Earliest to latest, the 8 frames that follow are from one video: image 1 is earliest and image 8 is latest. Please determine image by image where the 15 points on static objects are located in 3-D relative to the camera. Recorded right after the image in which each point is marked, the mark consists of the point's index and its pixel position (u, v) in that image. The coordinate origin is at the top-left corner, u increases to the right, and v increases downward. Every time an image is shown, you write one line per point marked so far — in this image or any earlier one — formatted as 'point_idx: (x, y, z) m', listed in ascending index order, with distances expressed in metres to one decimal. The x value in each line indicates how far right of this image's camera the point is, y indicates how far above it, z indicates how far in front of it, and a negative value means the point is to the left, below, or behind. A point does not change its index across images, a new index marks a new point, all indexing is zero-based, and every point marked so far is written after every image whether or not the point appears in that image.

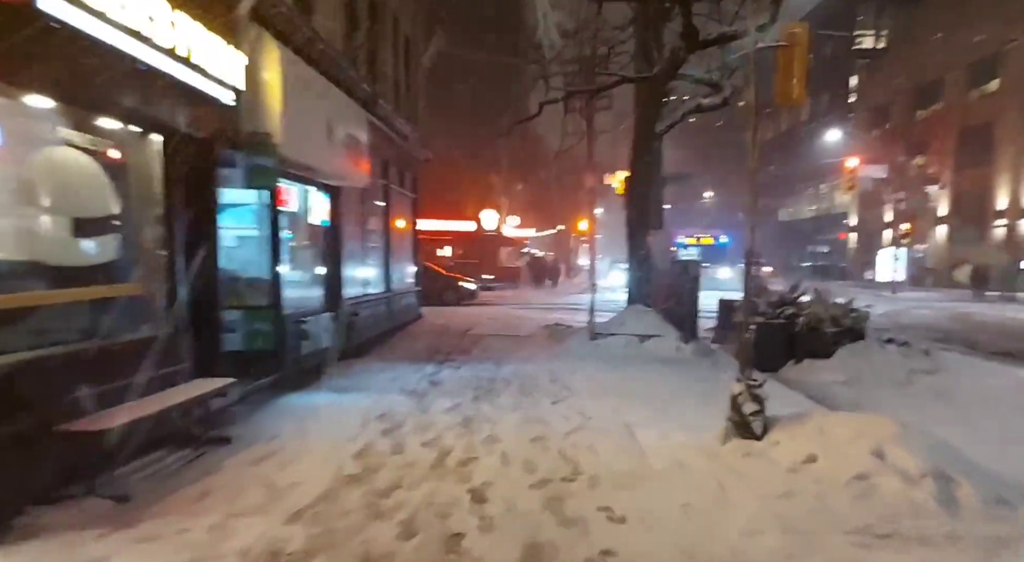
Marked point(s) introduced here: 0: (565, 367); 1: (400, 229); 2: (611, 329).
0: (+0.8, -1.4, +10.9) m
1: (-2.9, +1.4, +18.5) m
2: (+2.0, -1.0, +14.1) m
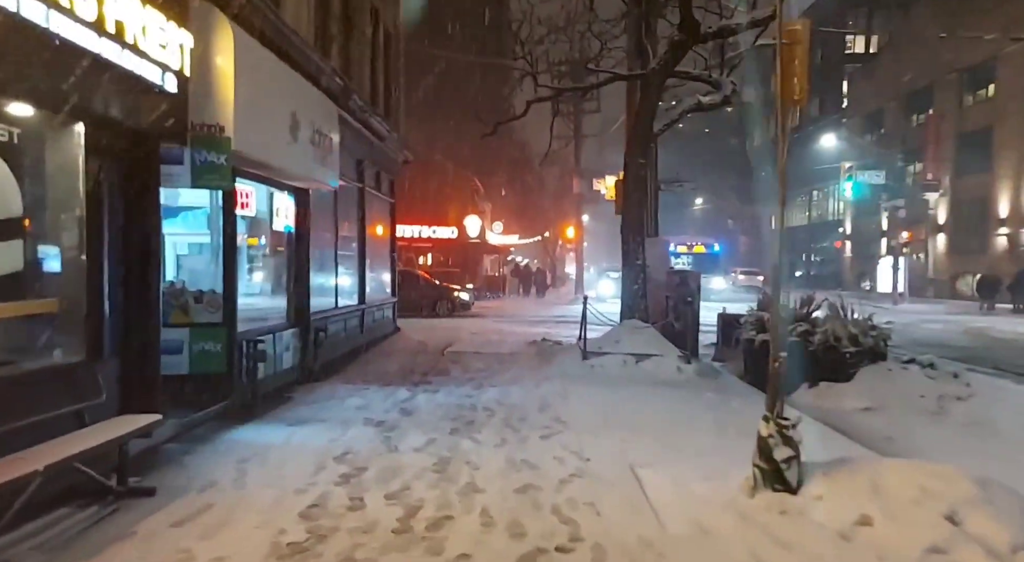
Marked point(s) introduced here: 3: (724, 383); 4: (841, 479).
0: (+0.6, -1.6, +9.9) m
1: (-3.3, +1.1, +17.4) m
2: (+1.7, -1.3, +13.0) m
3: (+3.3, -1.7, +10.8) m
4: (+2.3, -1.4, +4.9) m
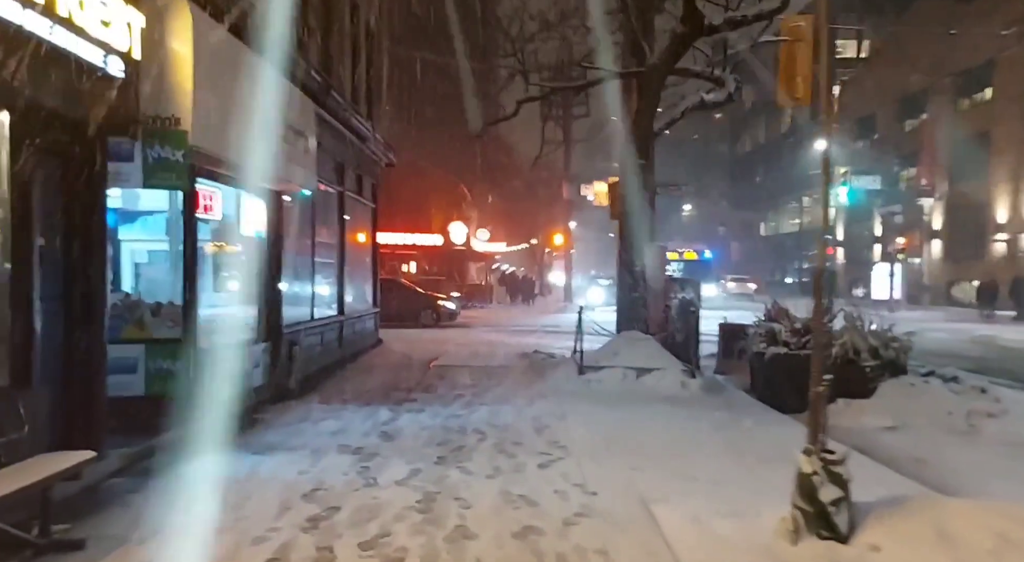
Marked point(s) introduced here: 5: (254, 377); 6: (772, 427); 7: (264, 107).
0: (+0.5, -1.7, +9.1) m
1: (-3.6, +0.9, +16.6) m
2: (+1.5, -1.4, +12.3) m
3: (+3.2, -1.8, +10.1) m
4: (+2.3, -1.4, +4.1) m
5: (-3.3, -1.2, +9.0) m
6: (+3.1, -1.8, +8.2) m
7: (-2.9, +2.0, +8.4) m
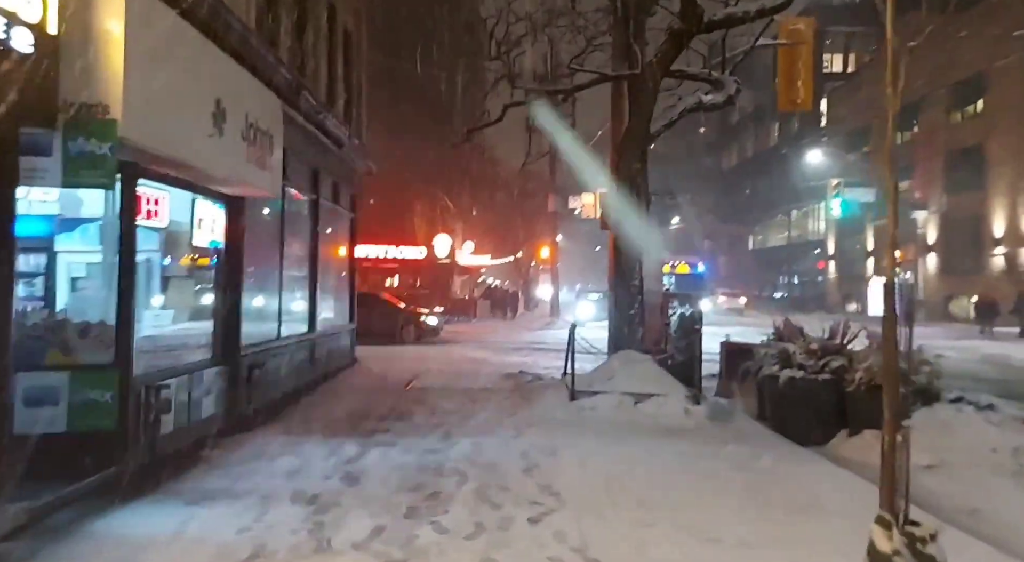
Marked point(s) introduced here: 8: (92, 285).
0: (+0.3, -1.9, +8.0) m
1: (-3.9, +0.6, +15.5) m
2: (+1.3, -1.7, +11.2) m
3: (+3.0, -2.0, +9.1) m
4: (+2.2, -1.5, +3.1) m
5: (-3.5, -1.4, +7.9) m
6: (+3.0, -2.0, +7.2) m
7: (-3.0, +1.9, +7.3) m
8: (-4.0, 0.0, +6.7) m
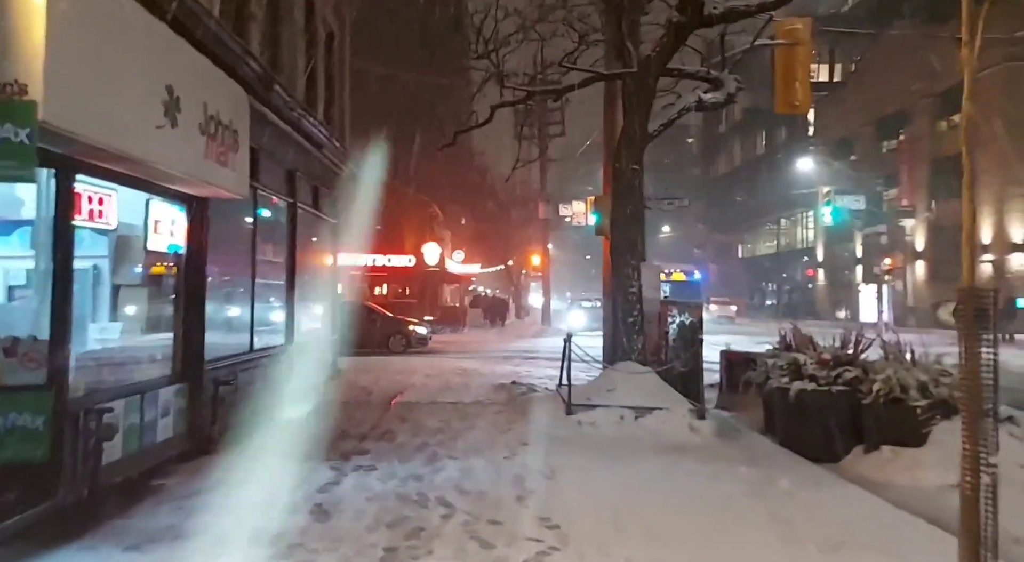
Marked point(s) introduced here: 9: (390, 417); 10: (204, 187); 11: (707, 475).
0: (+0.3, -1.9, +7.3) m
1: (-4.1, +0.4, +14.7) m
2: (+1.1, -1.8, +10.5) m
3: (+2.9, -2.1, +8.4) m
4: (+2.2, -1.5, +2.4) m
5: (-3.5, -1.5, +7.1) m
6: (+2.9, -2.0, +6.5) m
7: (-3.1, +1.8, +6.6) m
8: (-4.1, -0.1, +5.9) m
9: (-1.8, -2.0, +10.4) m
10: (-3.2, +1.0, +7.4) m
11: (+2.0, -2.0, +7.4) m
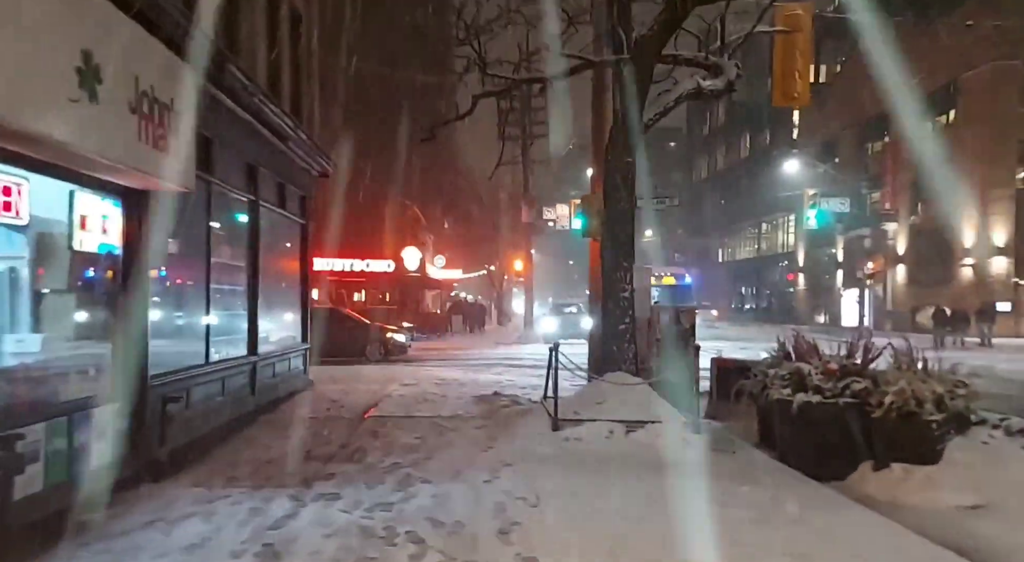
0: (+0.1, -2.0, +6.5) m
1: (-4.5, +0.3, +13.9) m
2: (+0.9, -1.8, +9.8) m
3: (+2.7, -2.1, +7.7) m
4: (+2.1, -1.5, +1.7) m
5: (-3.7, -1.5, +6.3) m
6: (+2.8, -2.0, +5.9) m
7: (-3.3, +1.8, +5.8) m
8: (-4.2, -0.1, +5.1) m
9: (-2.0, -2.0, +9.6) m
10: (-3.4, +1.0, +6.5) m
11: (+1.8, -2.0, +6.7) m
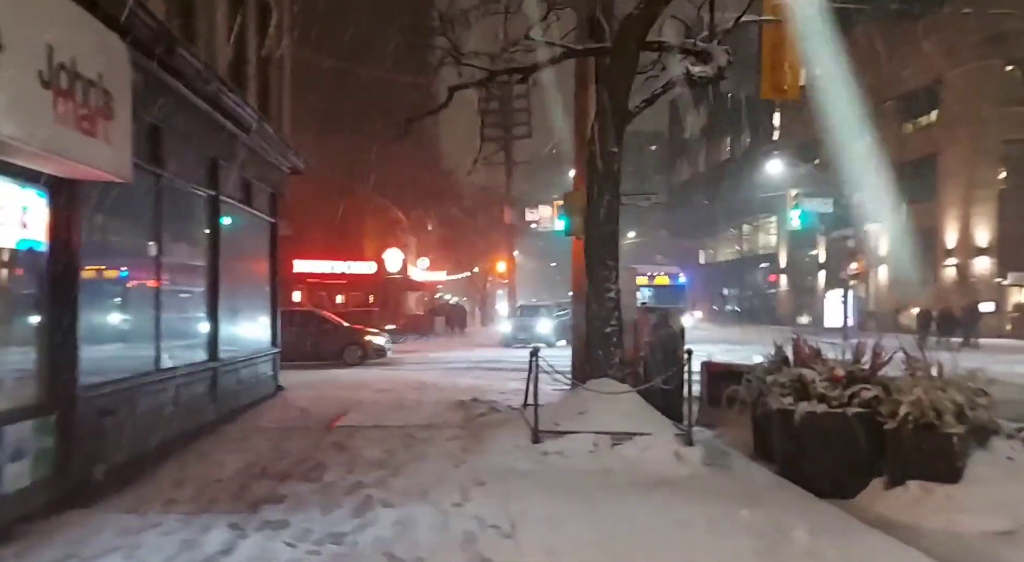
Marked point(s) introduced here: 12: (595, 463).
0: (-0.1, -1.9, +5.8) m
1: (-4.8, +0.3, +13.0) m
2: (+0.6, -1.8, +9.1) m
3: (+2.4, -2.1, +7.0) m
4: (+2.0, -1.5, +1.0) m
5: (-3.9, -1.5, +5.4) m
6: (+2.6, -2.0, +5.2) m
7: (-3.5, +1.8, +5.0) m
8: (-4.4, -0.1, +4.3) m
9: (-2.3, -2.0, +8.8) m
10: (-3.6, +1.0, +5.7) m
11: (+1.6, -2.0, +6.0) m
12: (+0.9, -2.0, +7.8) m
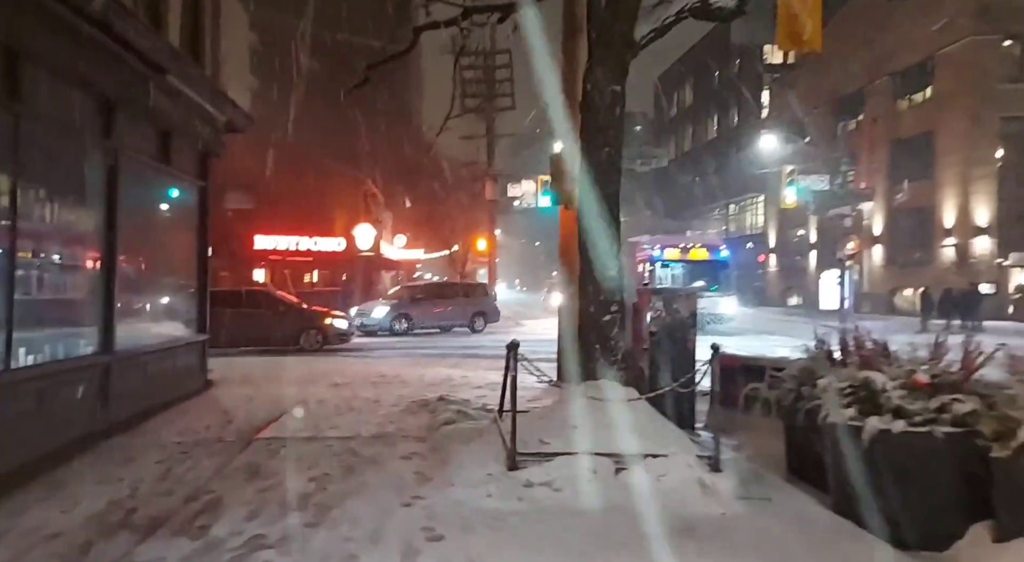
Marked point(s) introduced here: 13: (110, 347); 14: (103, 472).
0: (-0.4, -1.8, +3.7) m
1: (-5.2, +0.7, +10.8) m
2: (+0.3, -1.5, +7.0) m
3: (+2.2, -1.9, +5.0) m
4: (+1.9, -1.4, -1.0) m
5: (-4.1, -1.3, +3.3) m
6: (+2.4, -1.9, +3.2) m
7: (-3.7, +1.9, +2.7) m
8: (-4.6, 0.0, +2.1) m
9: (-2.6, -1.8, +6.6) m
10: (-3.8, +1.2, +3.5) m
11: (+1.4, -1.9, +4.0) m
12: (+0.6, -1.8, +5.8) m
13: (-4.8, -0.8, +8.5) m
14: (-3.8, -1.8, +6.7) m
